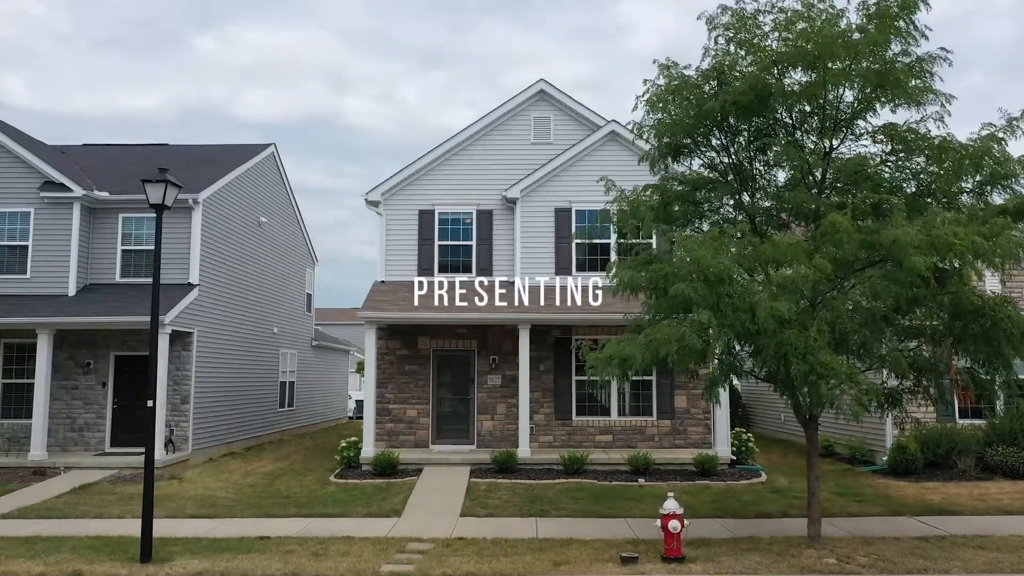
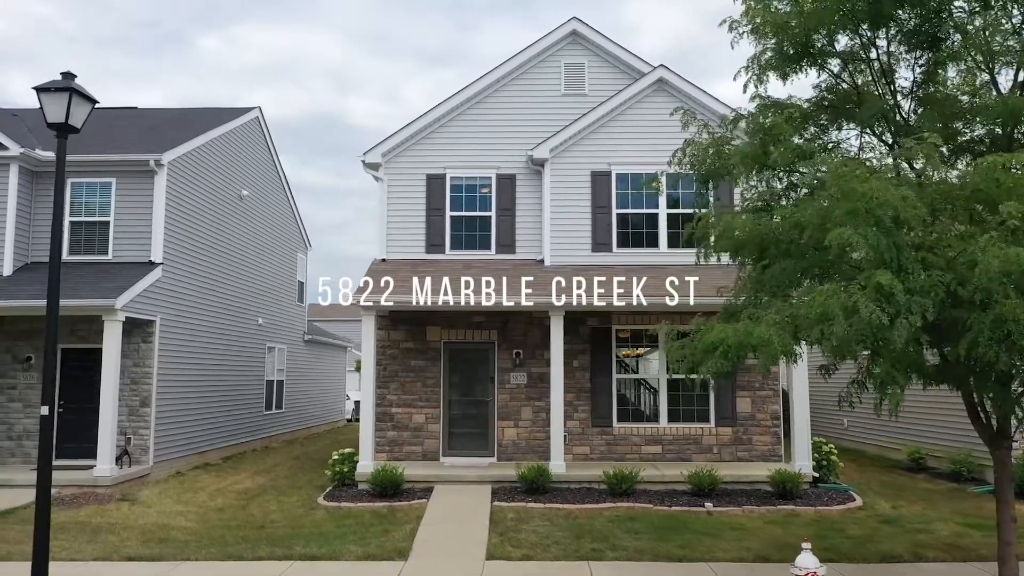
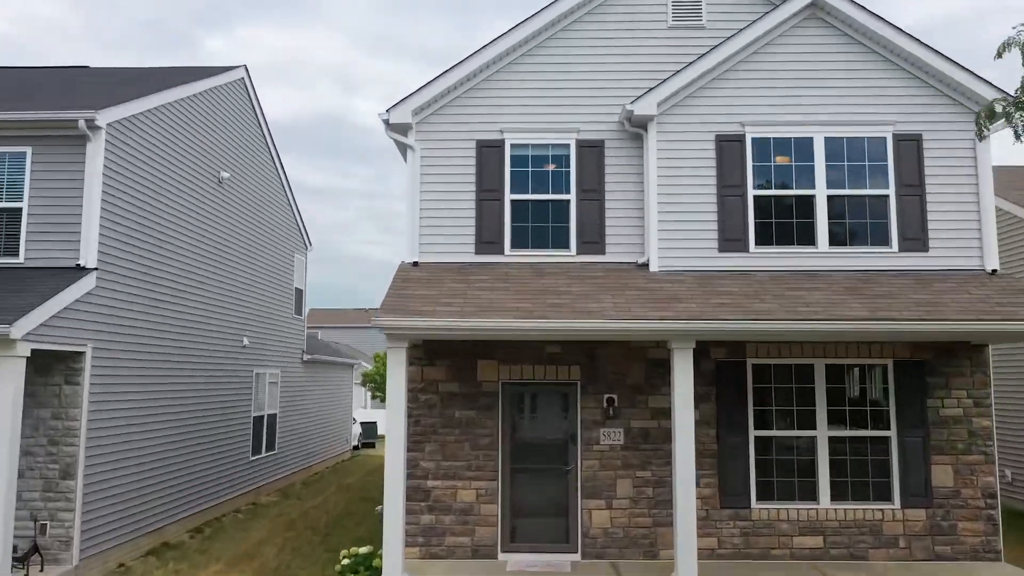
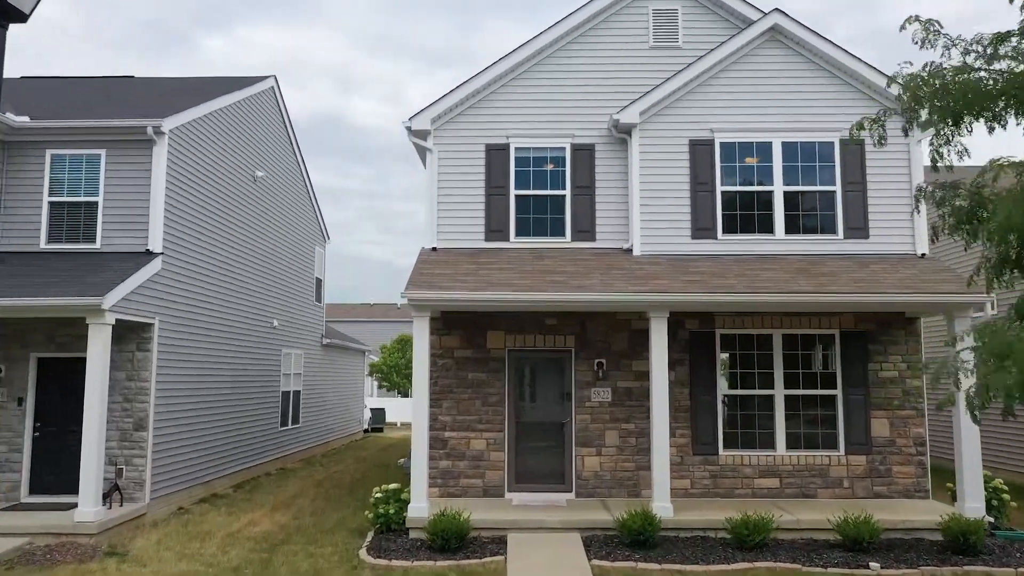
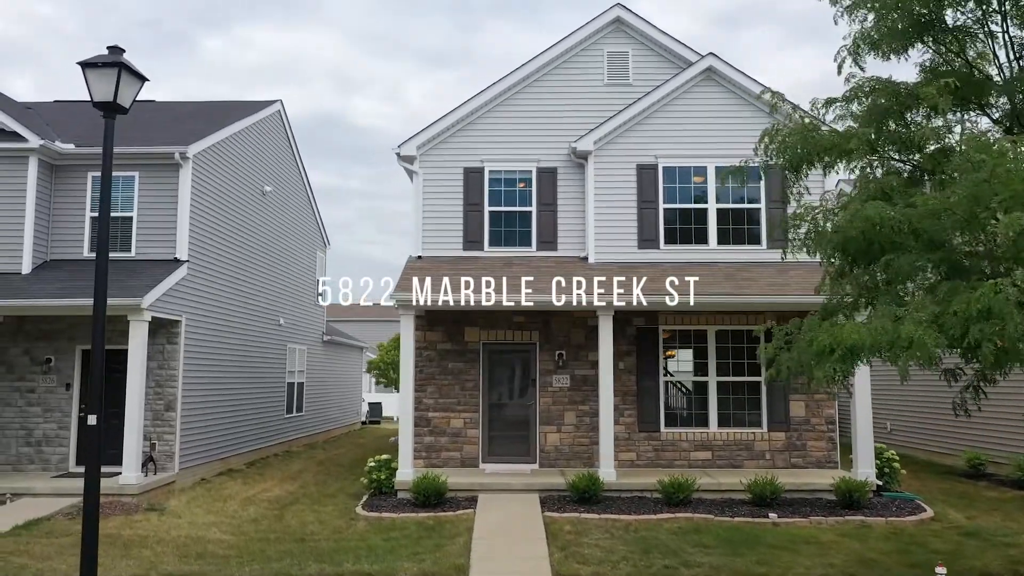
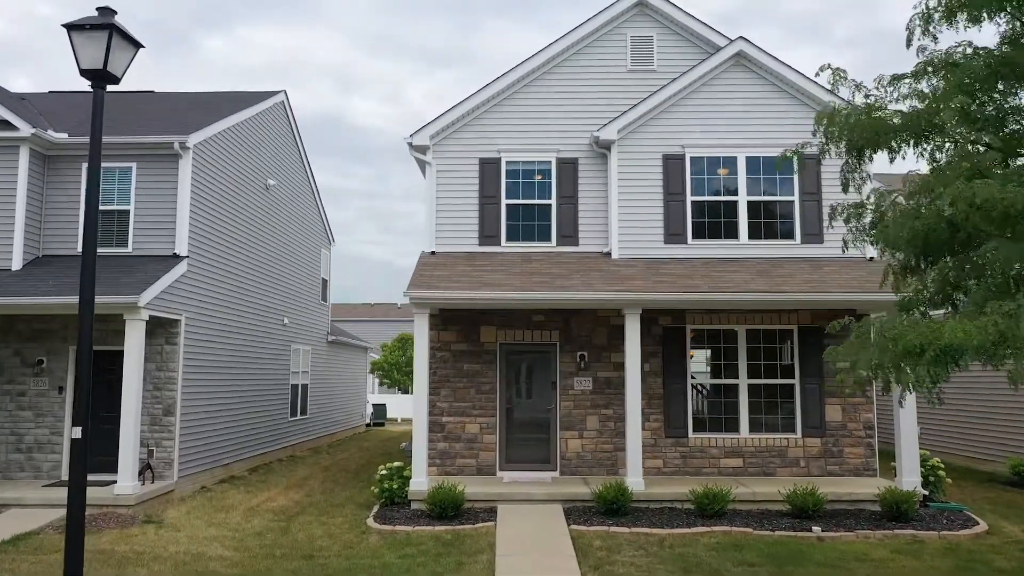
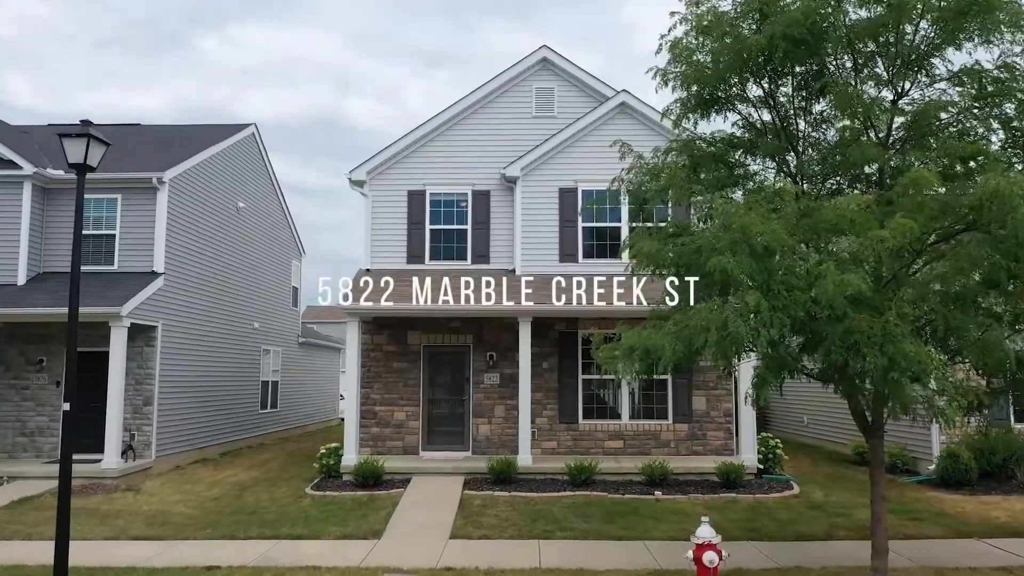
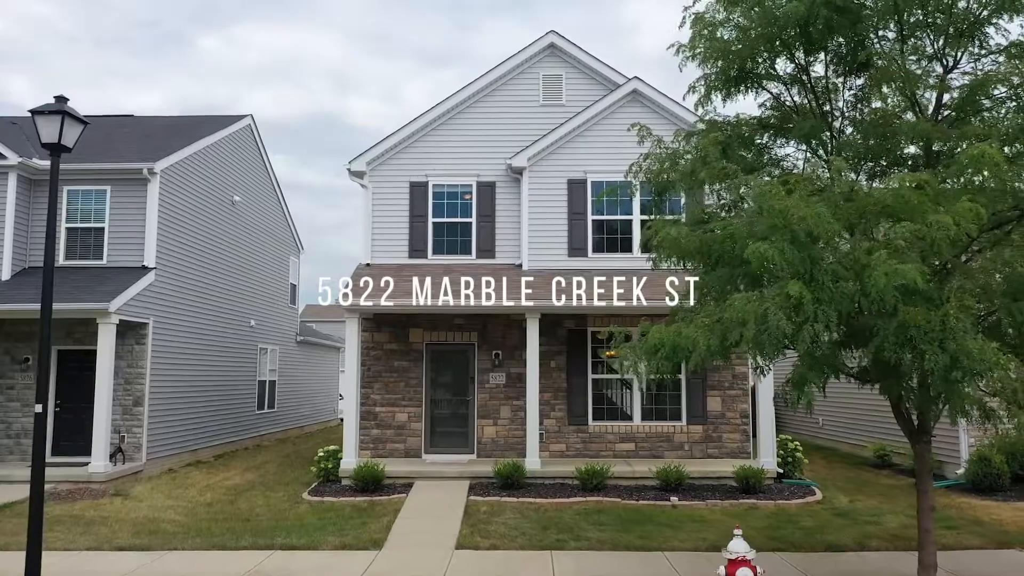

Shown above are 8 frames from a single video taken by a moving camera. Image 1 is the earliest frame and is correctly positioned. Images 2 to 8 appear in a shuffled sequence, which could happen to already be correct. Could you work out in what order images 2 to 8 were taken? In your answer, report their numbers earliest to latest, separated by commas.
7, 8, 2, 5, 6, 4, 3
